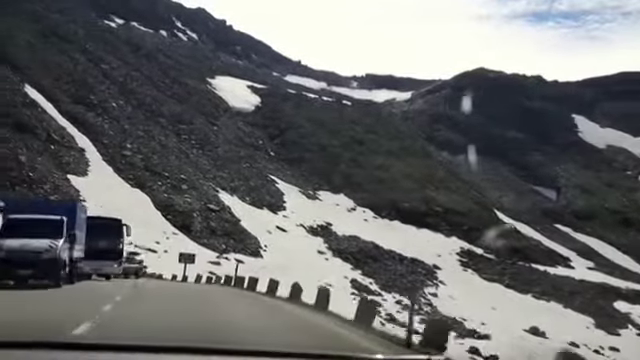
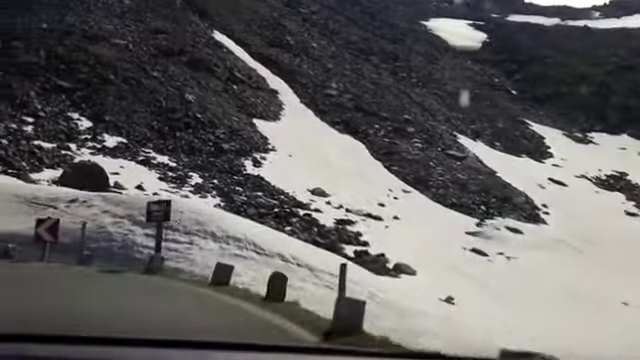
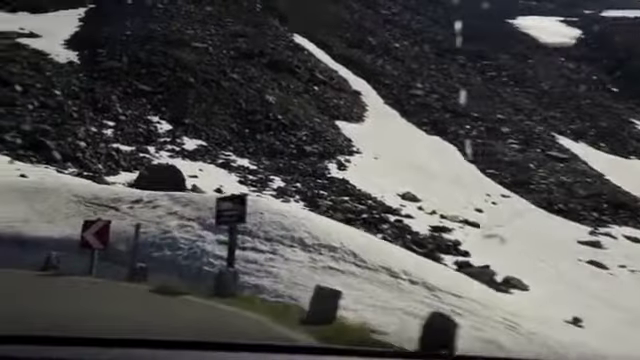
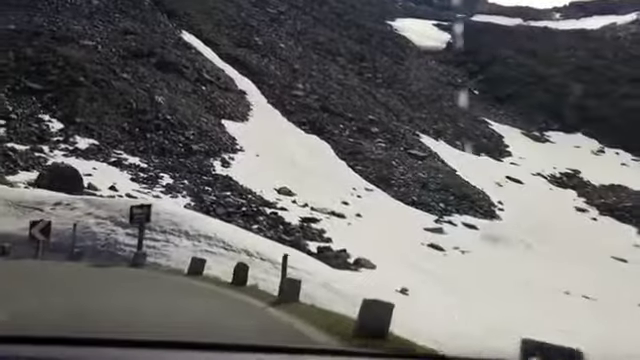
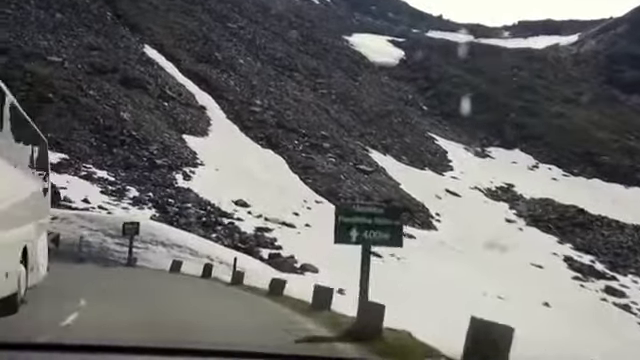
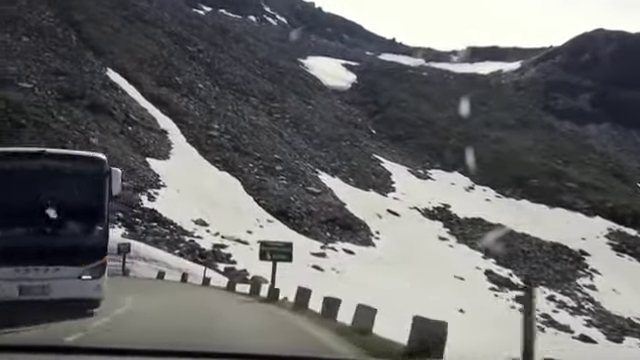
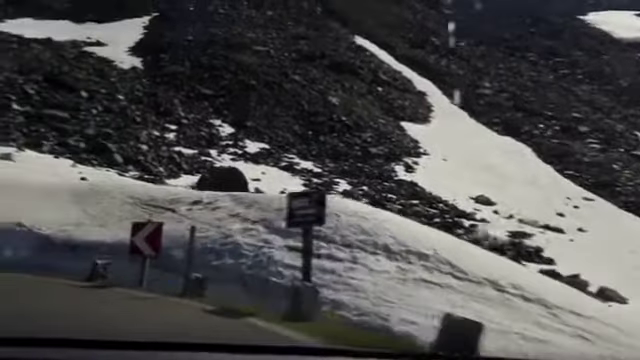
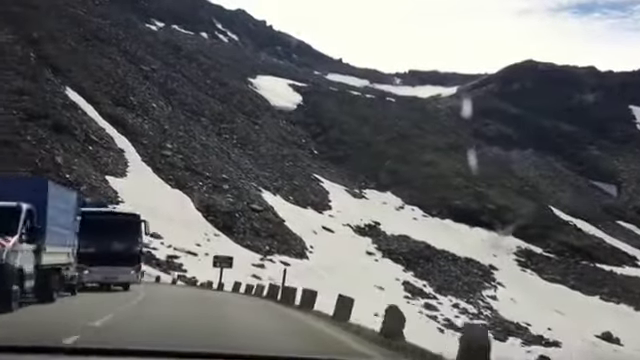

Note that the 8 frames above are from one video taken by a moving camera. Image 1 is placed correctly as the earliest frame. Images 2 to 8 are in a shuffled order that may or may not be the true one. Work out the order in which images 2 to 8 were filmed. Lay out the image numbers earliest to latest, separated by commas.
8, 6, 5, 4, 2, 3, 7
